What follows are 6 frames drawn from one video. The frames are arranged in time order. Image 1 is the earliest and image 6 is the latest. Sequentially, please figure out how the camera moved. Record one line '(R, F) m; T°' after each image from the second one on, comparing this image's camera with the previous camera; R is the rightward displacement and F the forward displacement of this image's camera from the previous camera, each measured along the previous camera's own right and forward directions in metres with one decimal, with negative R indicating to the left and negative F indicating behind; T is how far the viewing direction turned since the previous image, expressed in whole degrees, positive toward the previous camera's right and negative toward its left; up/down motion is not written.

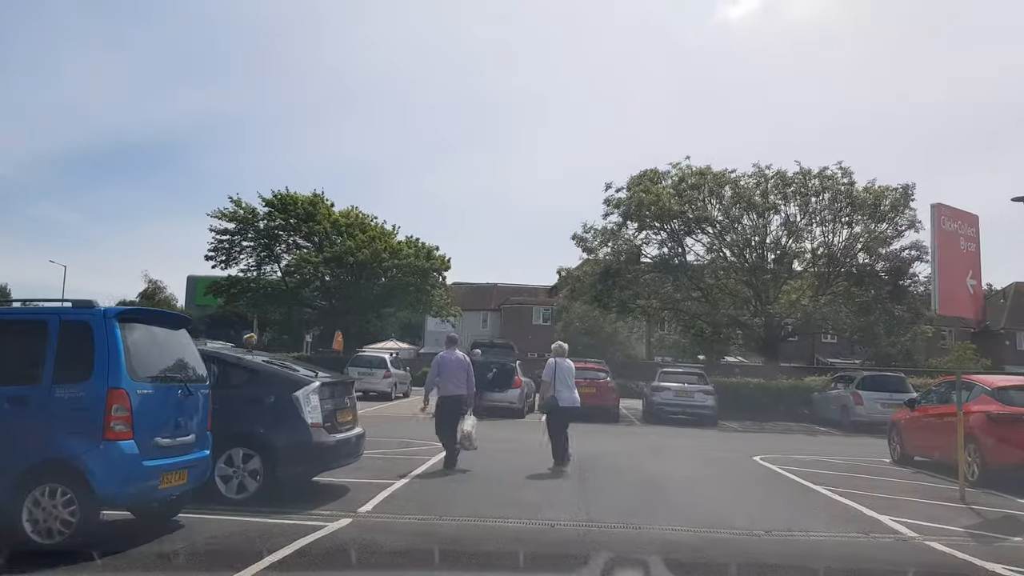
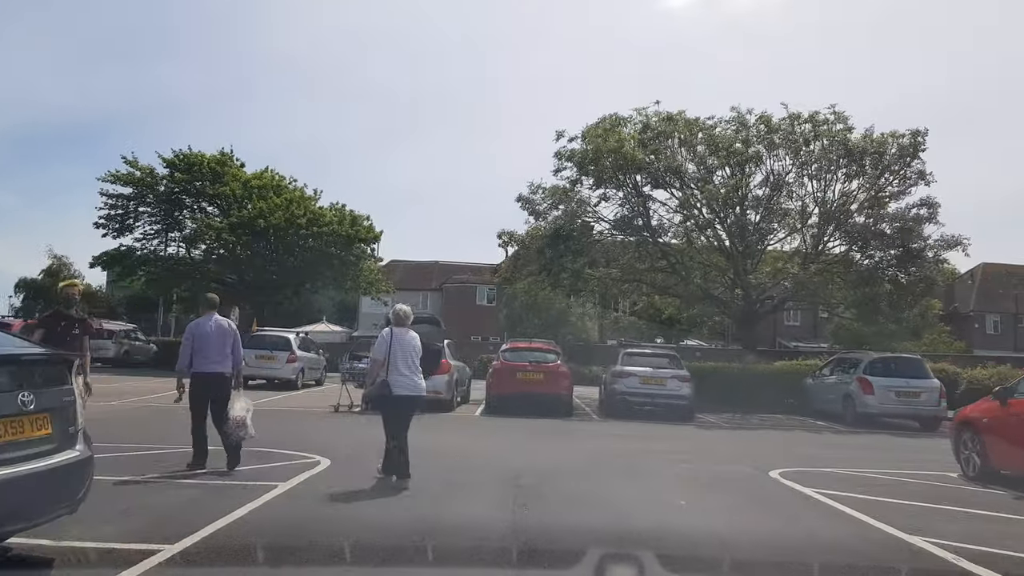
(+0.6, +5.2) m; +3°
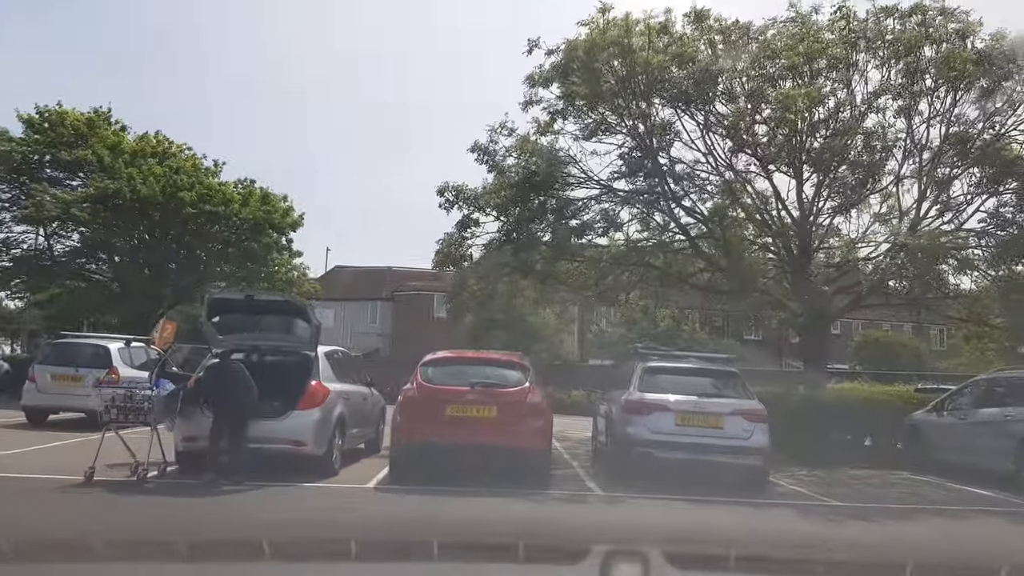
(+0.6, +8.7) m; +2°
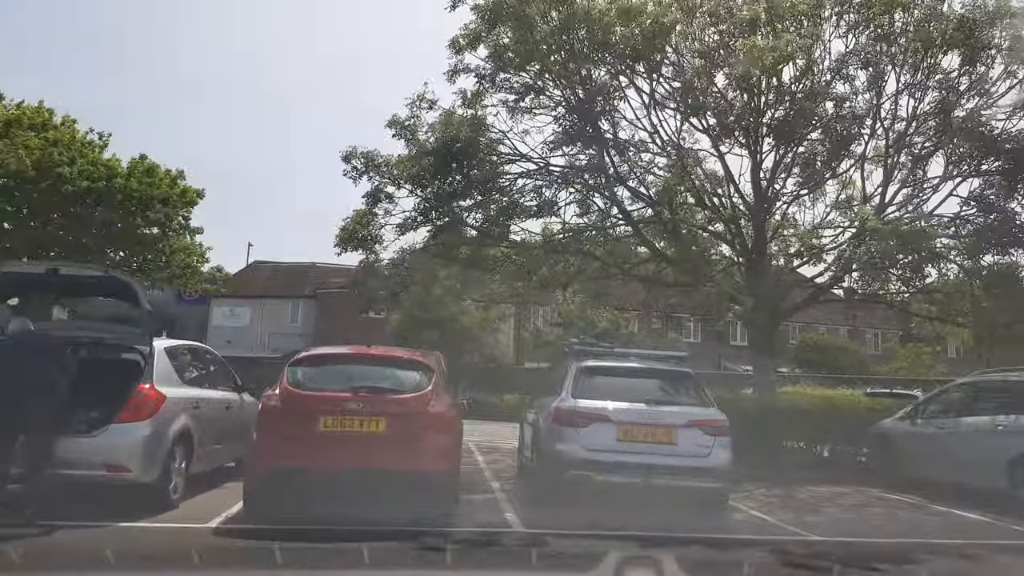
(+0.4, +2.3) m; +4°
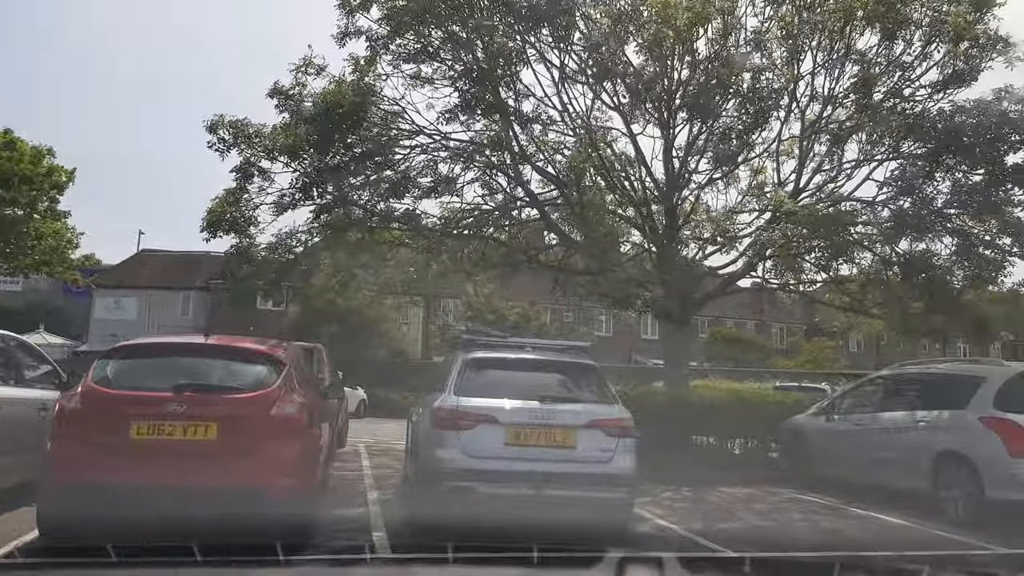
(+0.4, +1.2) m; +6°
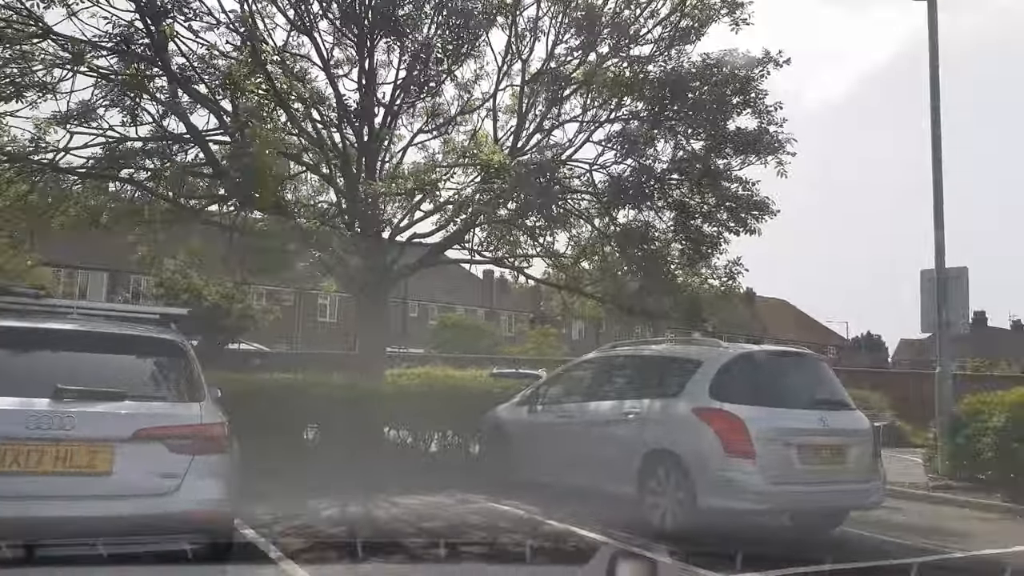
(+1.2, +2.3) m; +18°
